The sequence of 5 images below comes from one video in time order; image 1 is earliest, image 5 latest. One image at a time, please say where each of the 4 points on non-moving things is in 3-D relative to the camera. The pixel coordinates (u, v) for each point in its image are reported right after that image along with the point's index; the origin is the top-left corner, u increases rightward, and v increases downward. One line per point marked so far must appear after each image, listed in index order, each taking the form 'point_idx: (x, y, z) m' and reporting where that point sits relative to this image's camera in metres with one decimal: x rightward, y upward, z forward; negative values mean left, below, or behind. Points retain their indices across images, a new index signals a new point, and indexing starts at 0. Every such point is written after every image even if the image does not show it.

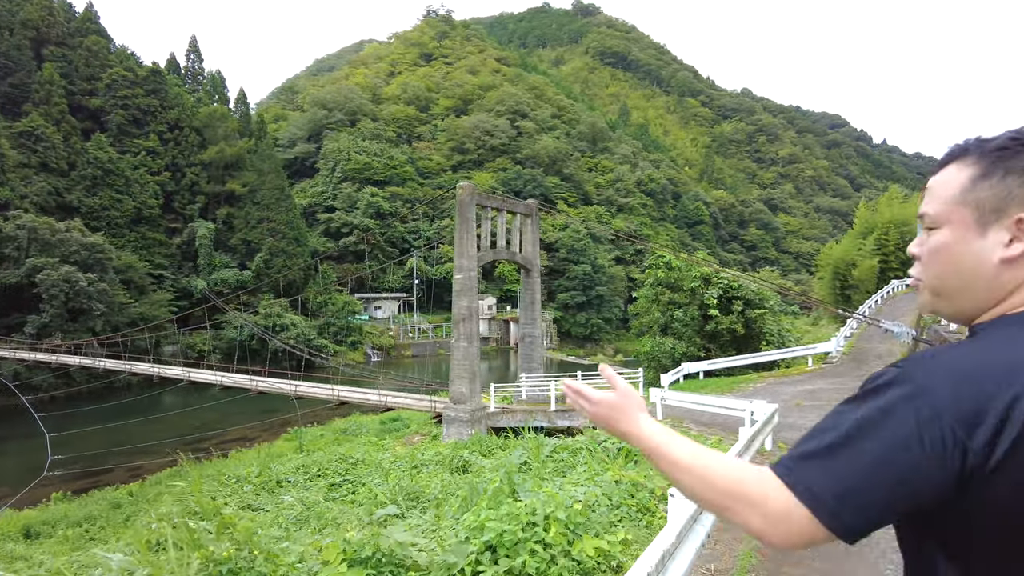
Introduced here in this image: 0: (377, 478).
0: (-1.3, -1.8, +5.2) m
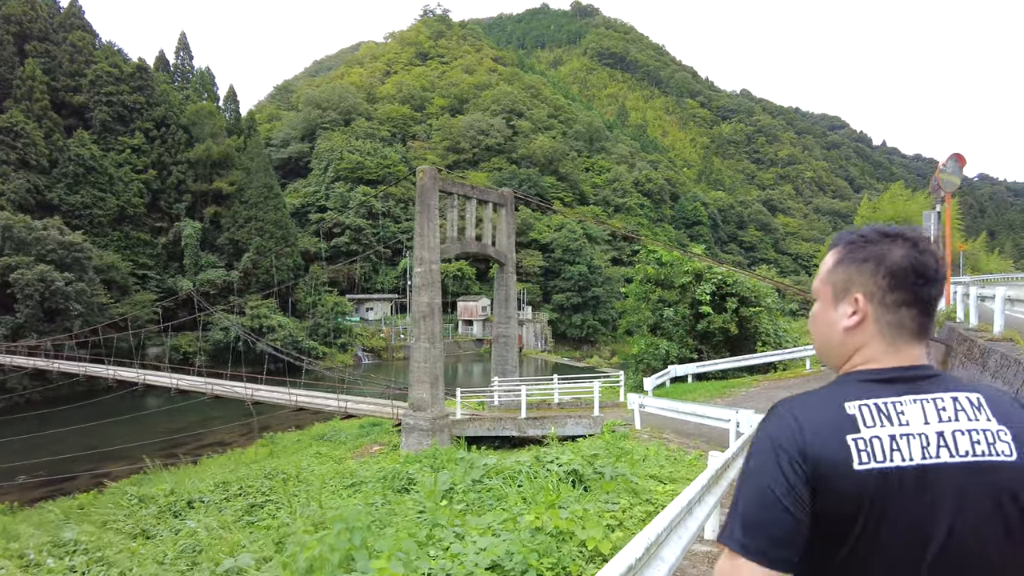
0: (-1.7, -1.7, +4.5) m
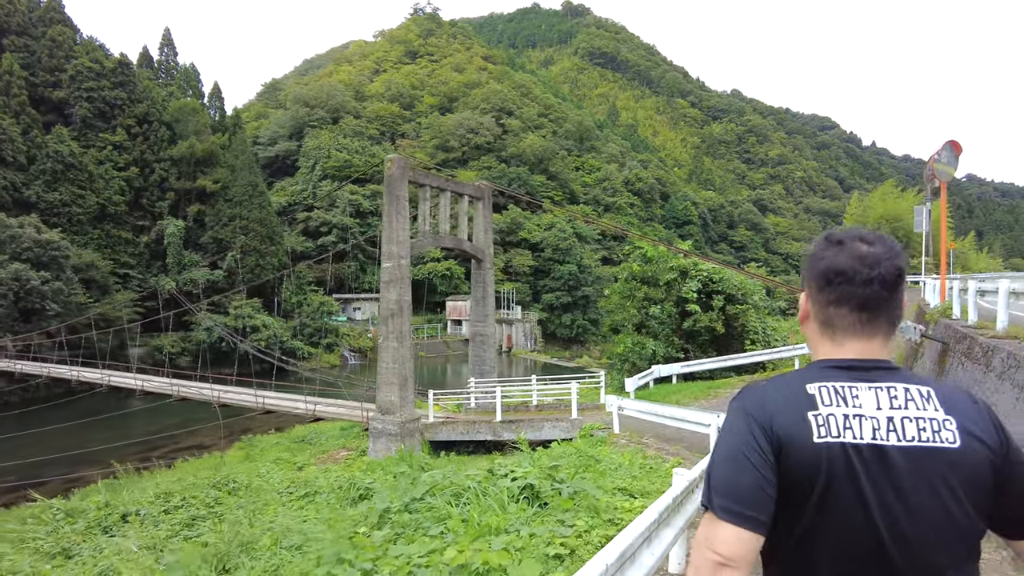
0: (-2.0, -1.7, +4.1) m
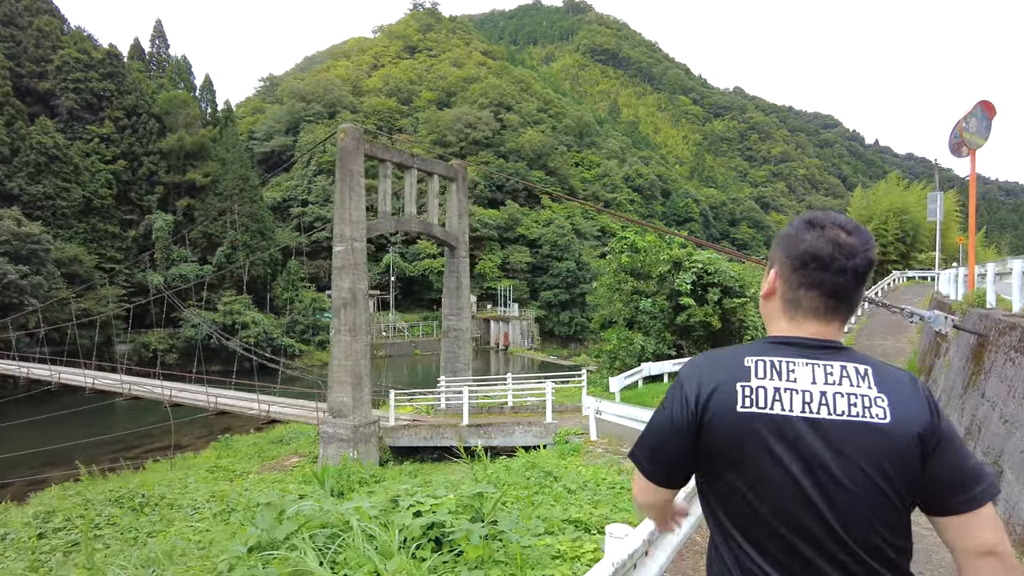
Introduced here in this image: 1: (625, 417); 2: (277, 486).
0: (-2.3, -1.5, +3.4) m
1: (+1.1, -1.2, +5.1) m
2: (-1.9, -1.6, +4.6) m
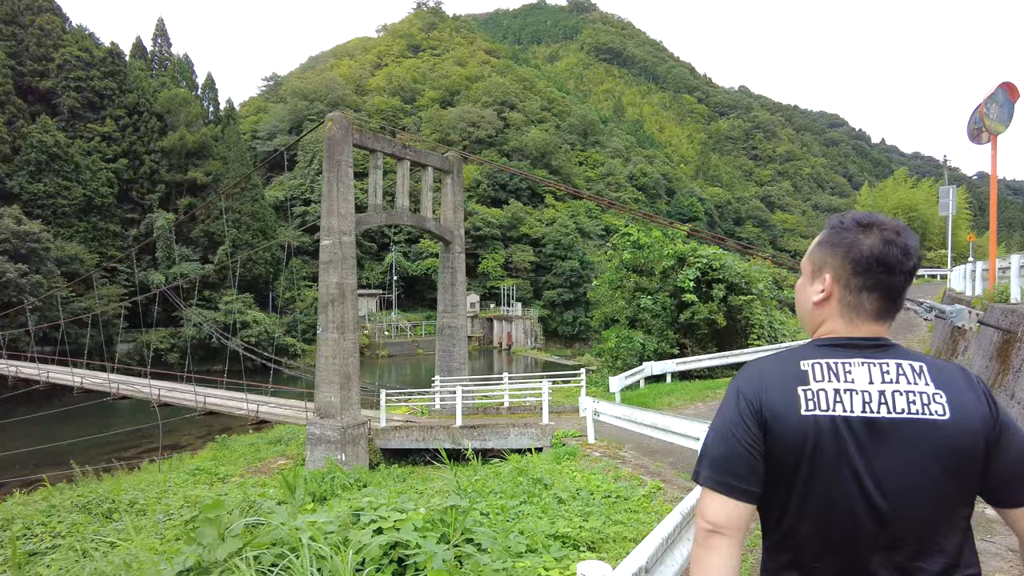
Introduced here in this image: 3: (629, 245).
0: (-2.4, -1.5, +3.2) m
1: (+1.0, -1.1, +4.8) m
2: (-2.0, -1.6, +4.4) m
3: (+2.5, +0.9, +11.5) m
